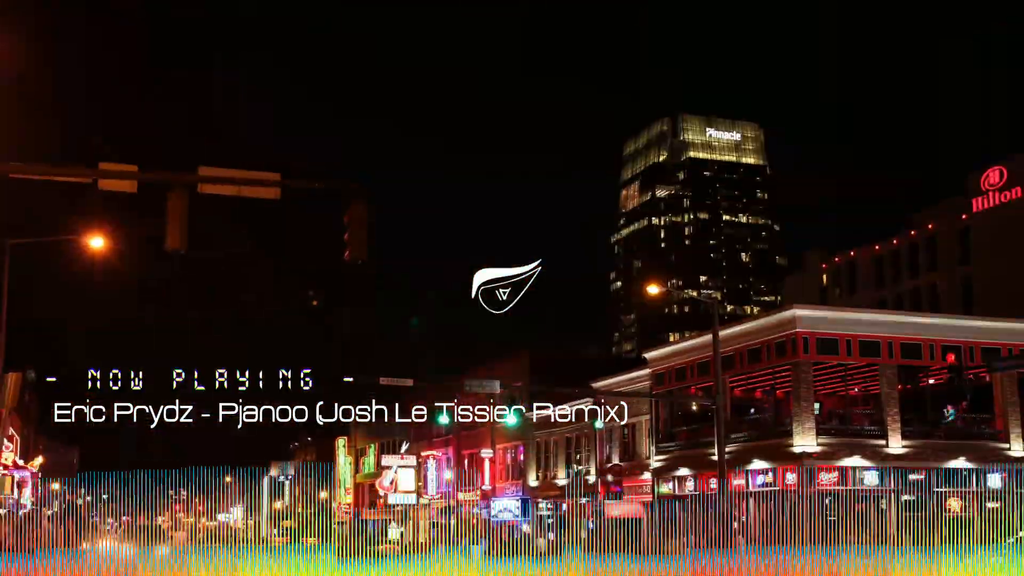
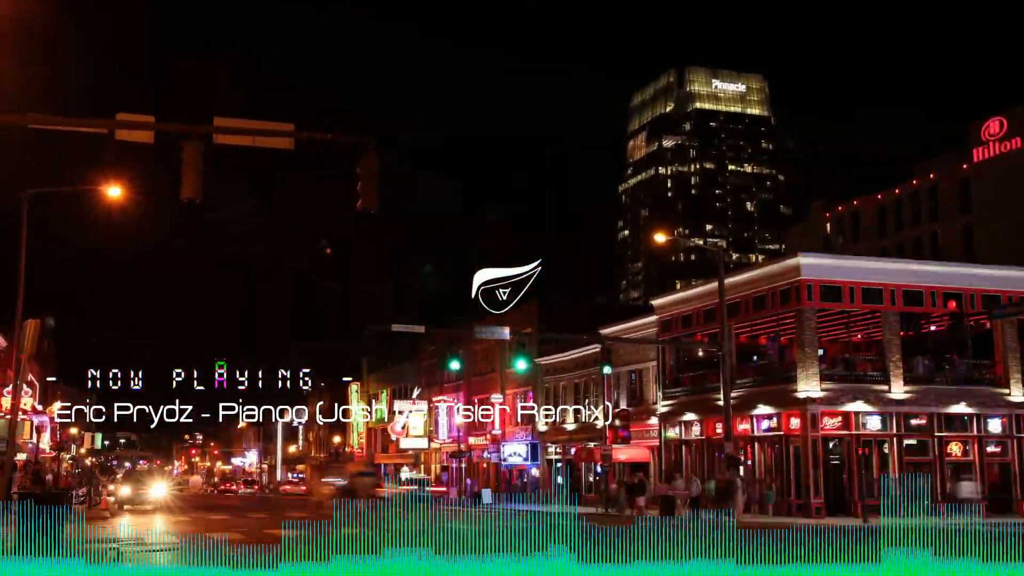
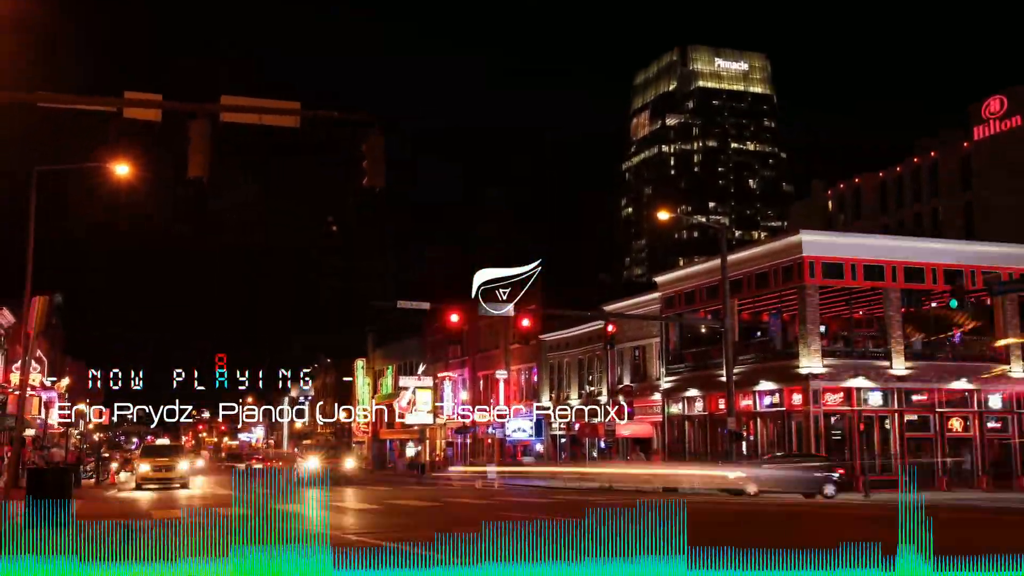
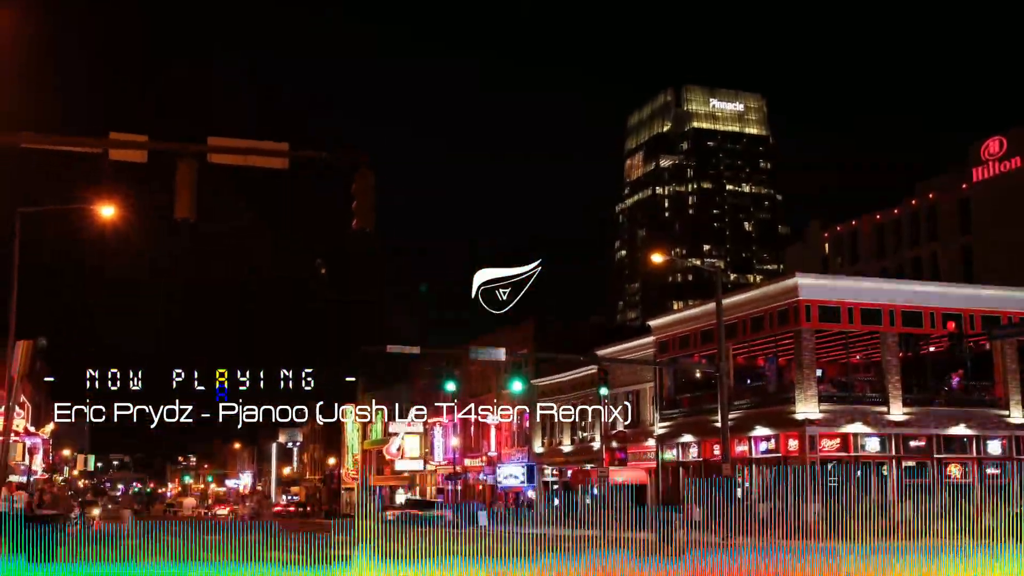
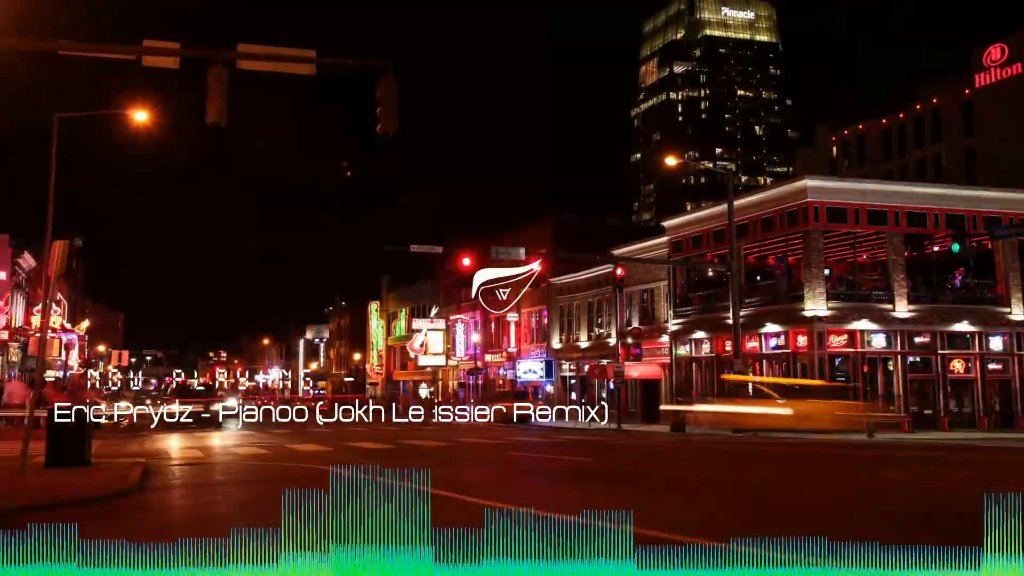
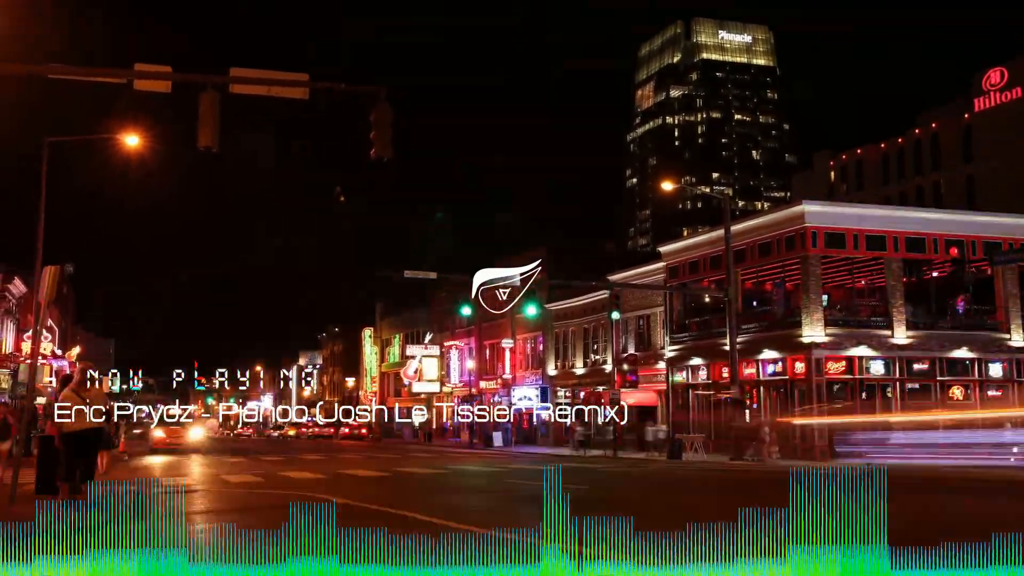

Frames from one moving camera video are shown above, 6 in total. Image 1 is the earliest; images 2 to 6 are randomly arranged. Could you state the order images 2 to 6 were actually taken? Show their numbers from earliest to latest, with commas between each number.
4, 2, 3, 6, 5
